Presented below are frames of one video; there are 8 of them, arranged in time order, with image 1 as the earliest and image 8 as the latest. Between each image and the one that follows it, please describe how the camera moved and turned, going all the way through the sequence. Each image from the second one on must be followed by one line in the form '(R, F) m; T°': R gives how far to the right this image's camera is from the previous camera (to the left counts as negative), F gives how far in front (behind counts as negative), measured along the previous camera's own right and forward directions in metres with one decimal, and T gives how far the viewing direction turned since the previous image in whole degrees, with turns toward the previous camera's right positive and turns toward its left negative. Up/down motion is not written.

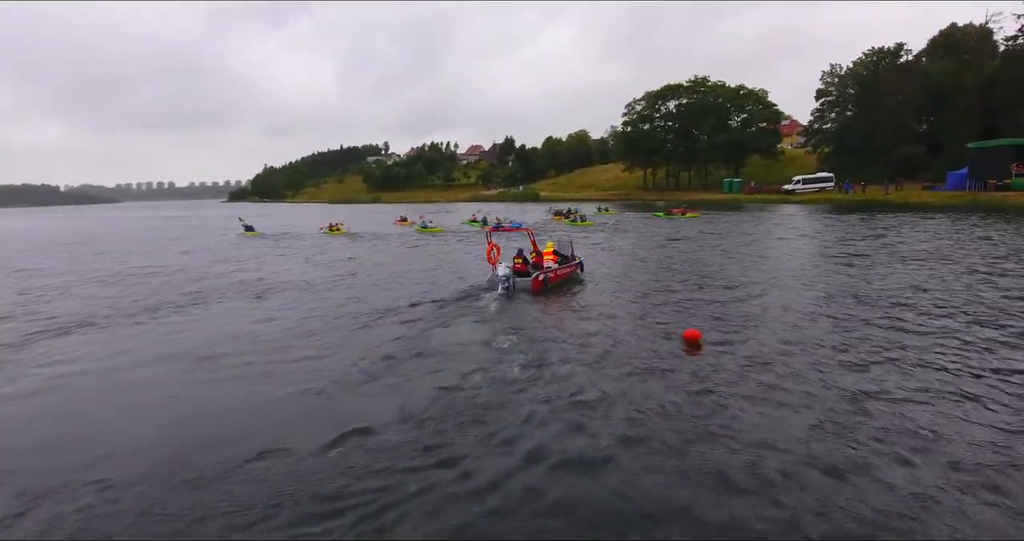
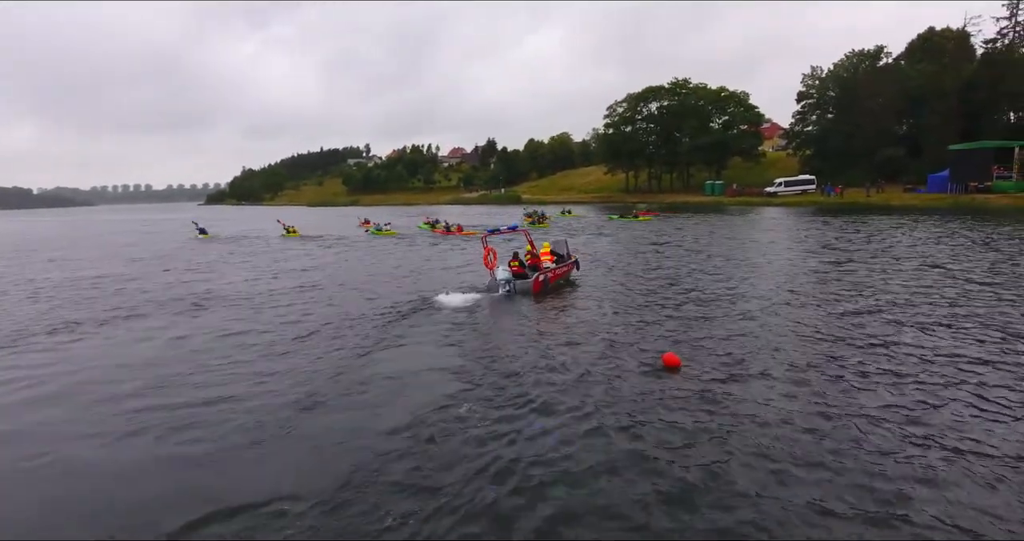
(+0.4, +1.4) m; +1°
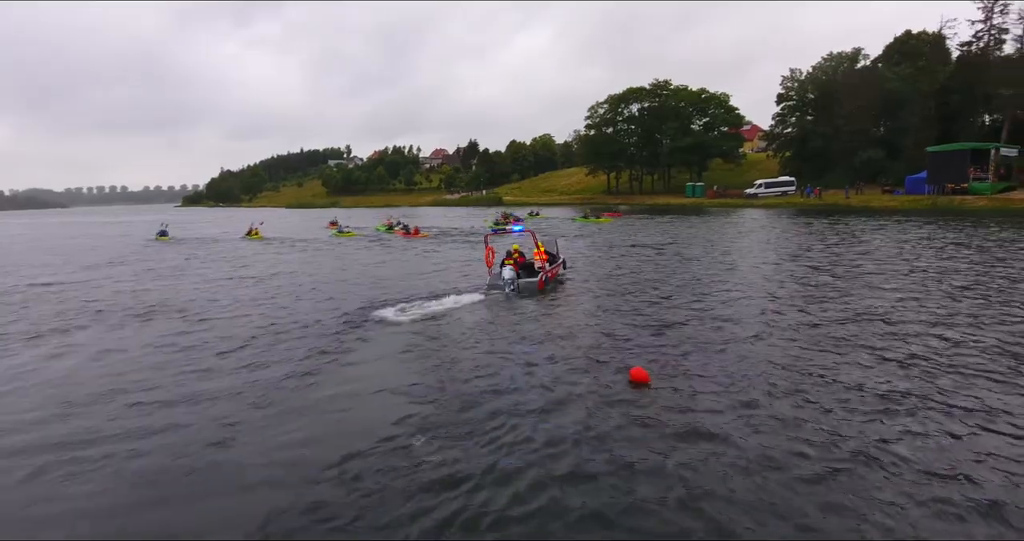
(+0.4, +0.9) m; +2°
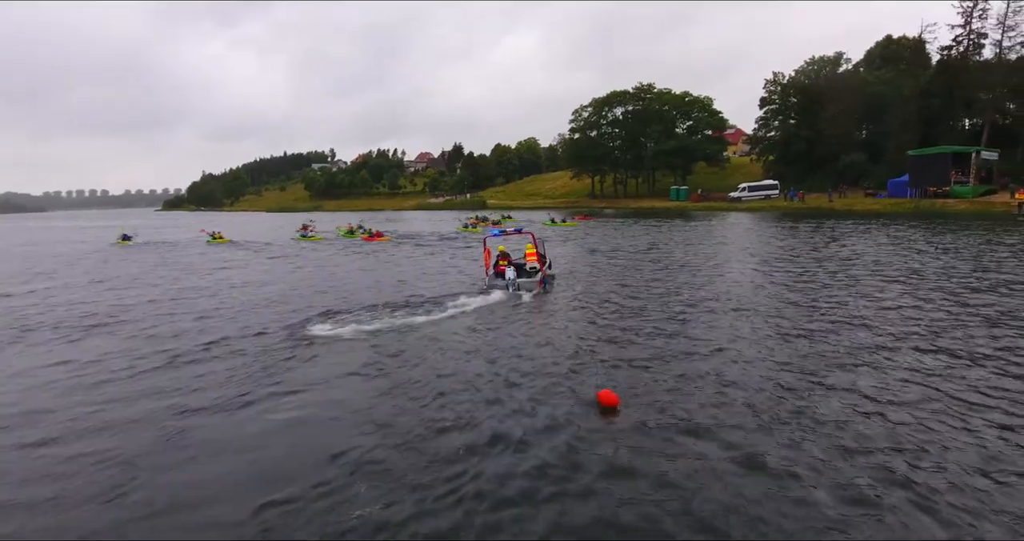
(+0.4, +0.9) m; +1°
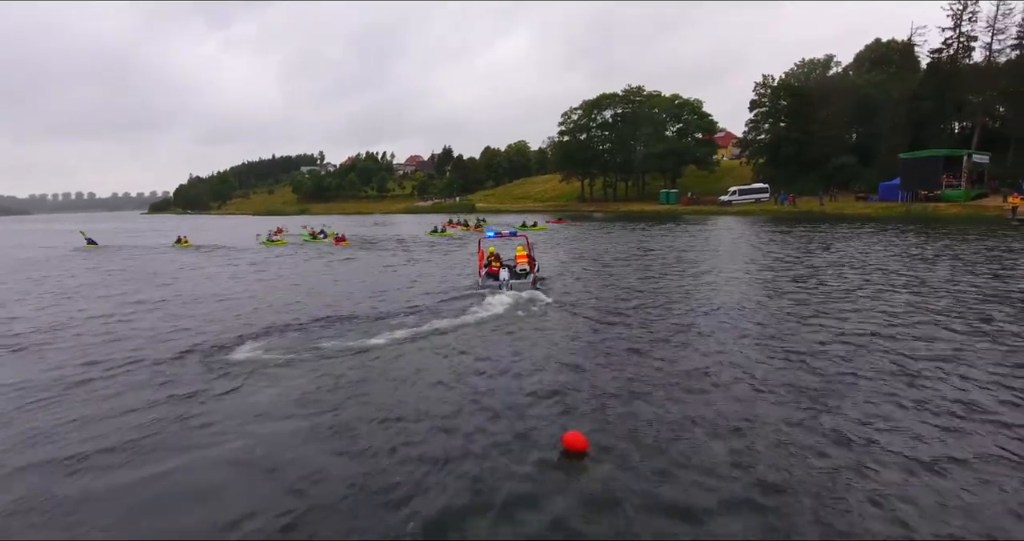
(+0.5, +1.3) m; +1°
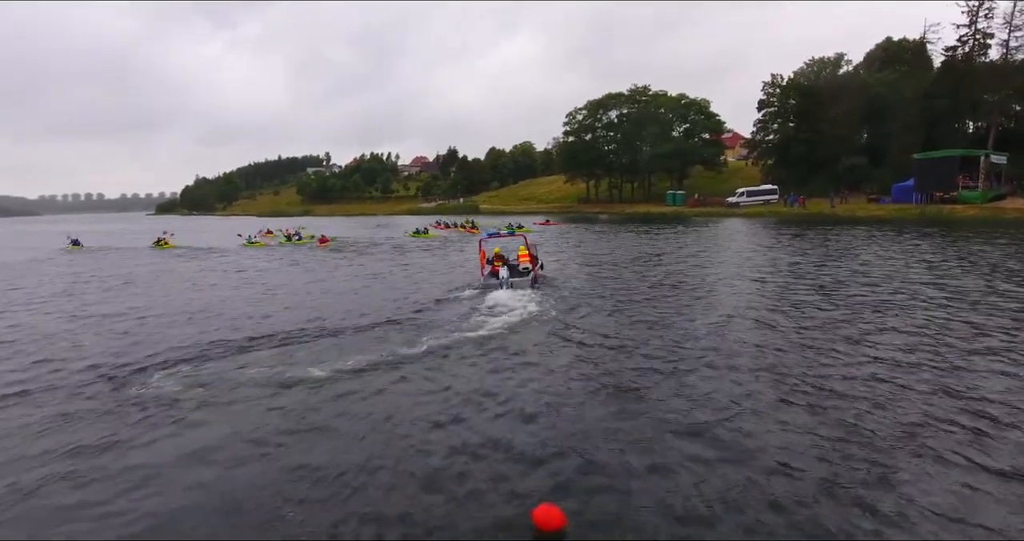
(+0.5, +1.5) m; -1°
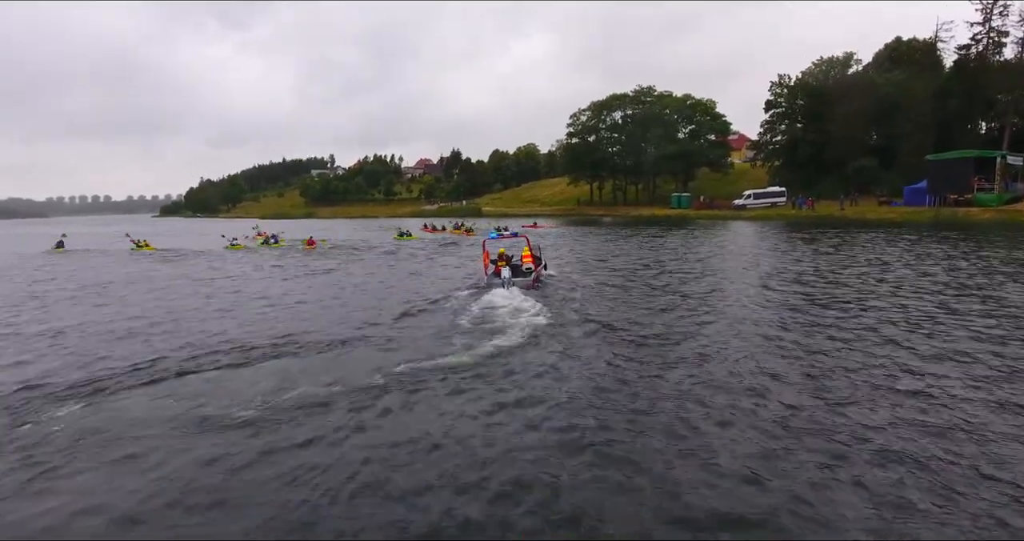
(+0.5, +1.5) m; 0°
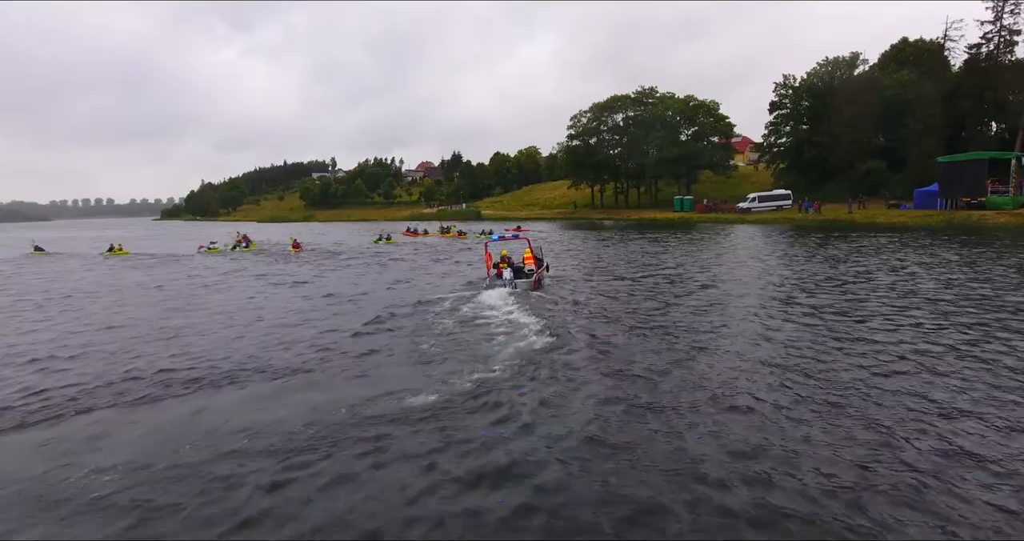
(+0.4, +1.7) m; 0°
